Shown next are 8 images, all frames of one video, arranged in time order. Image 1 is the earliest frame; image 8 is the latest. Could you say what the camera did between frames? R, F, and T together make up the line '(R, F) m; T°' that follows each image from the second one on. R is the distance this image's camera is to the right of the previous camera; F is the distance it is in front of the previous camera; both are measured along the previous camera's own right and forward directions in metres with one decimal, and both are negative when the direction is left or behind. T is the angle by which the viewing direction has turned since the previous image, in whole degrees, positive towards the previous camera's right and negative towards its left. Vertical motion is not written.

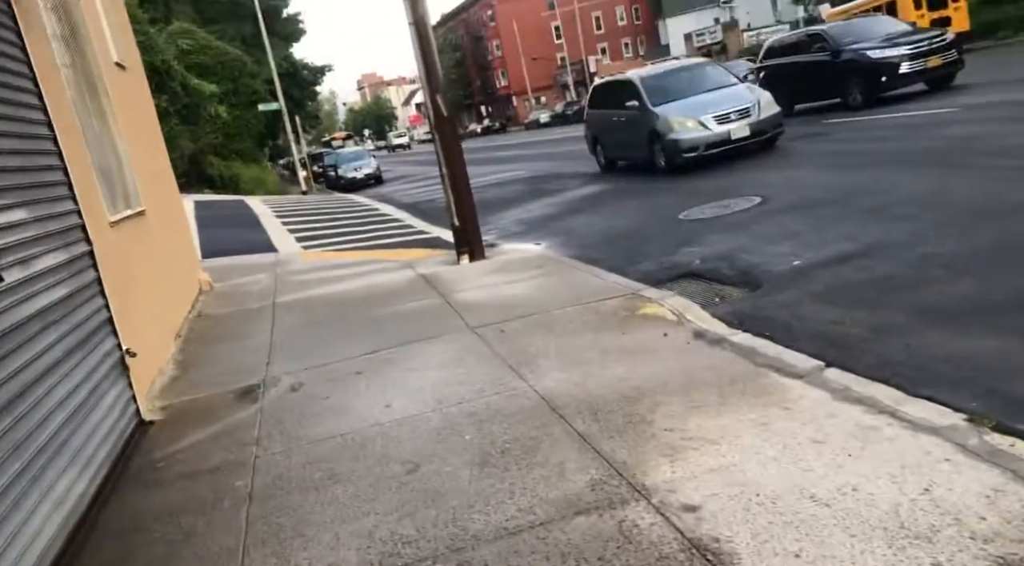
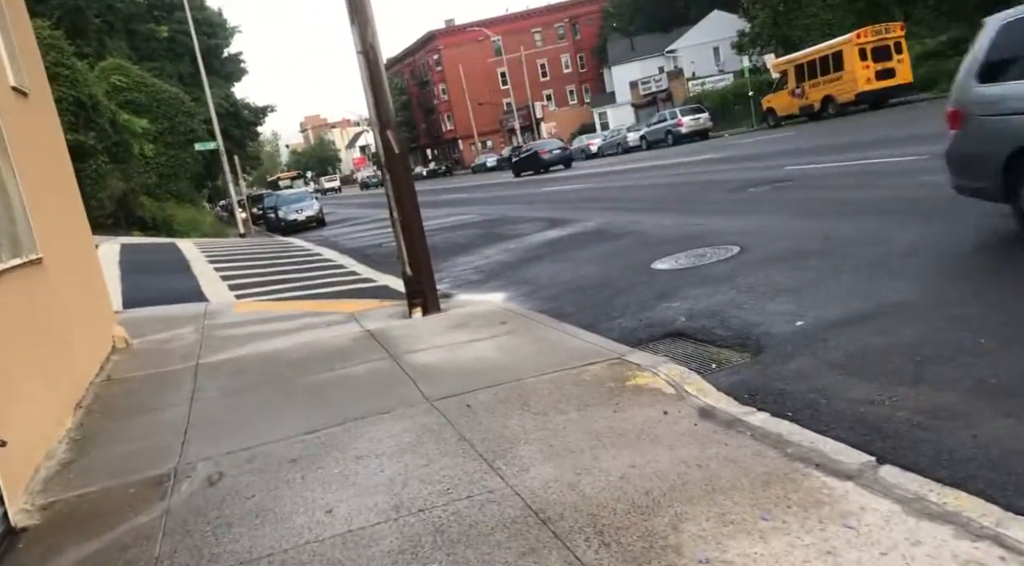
(-0.2, +1.2) m; +3°
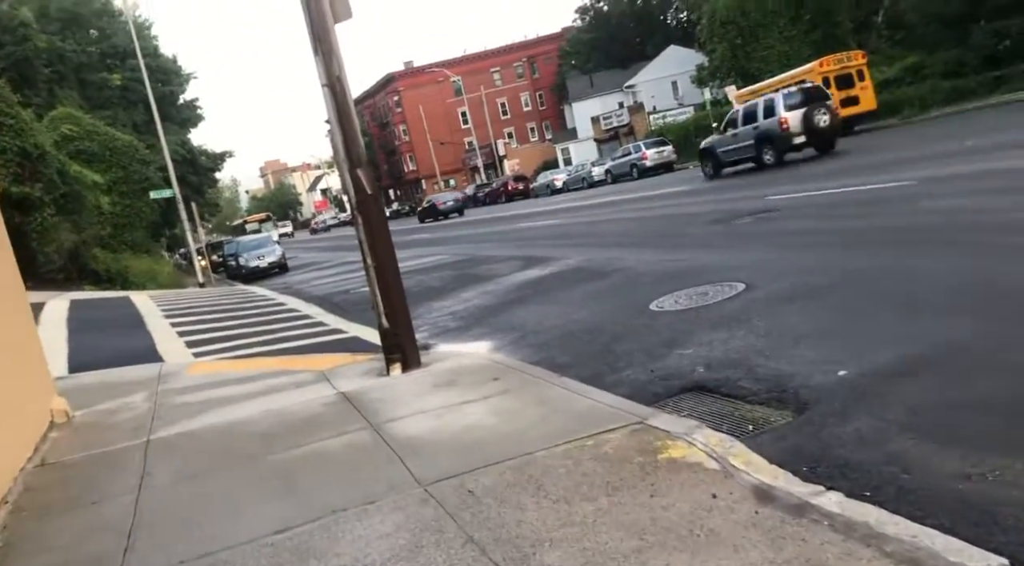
(-0.2, +1.0) m; +2°
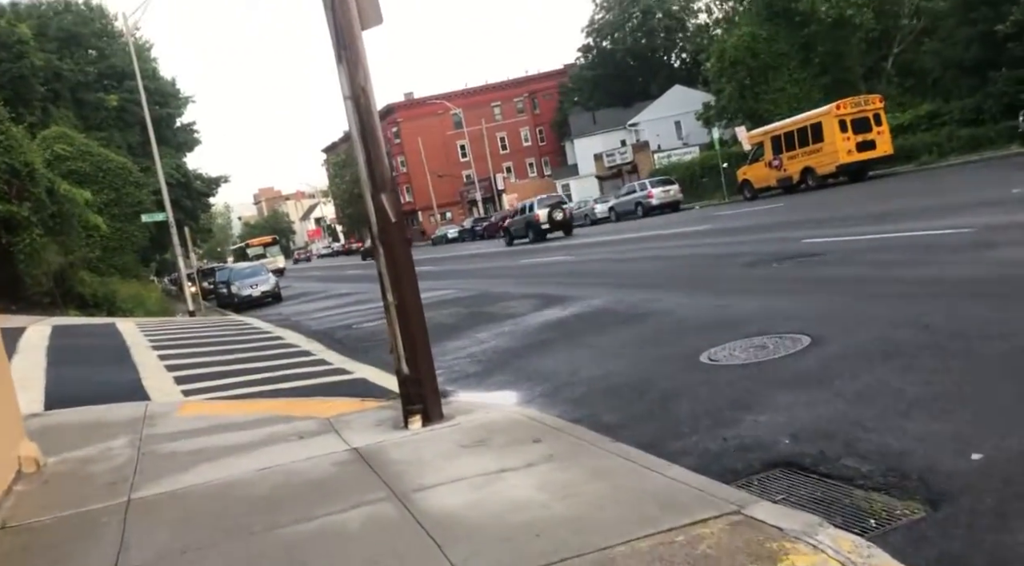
(-0.4, +1.1) m; +1°
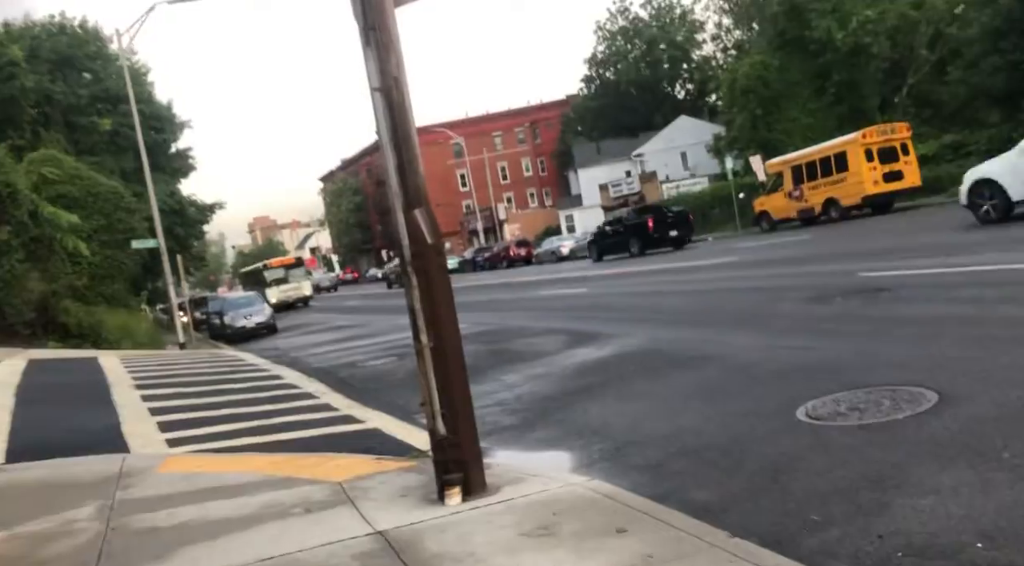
(-0.5, +1.6) m; 0°
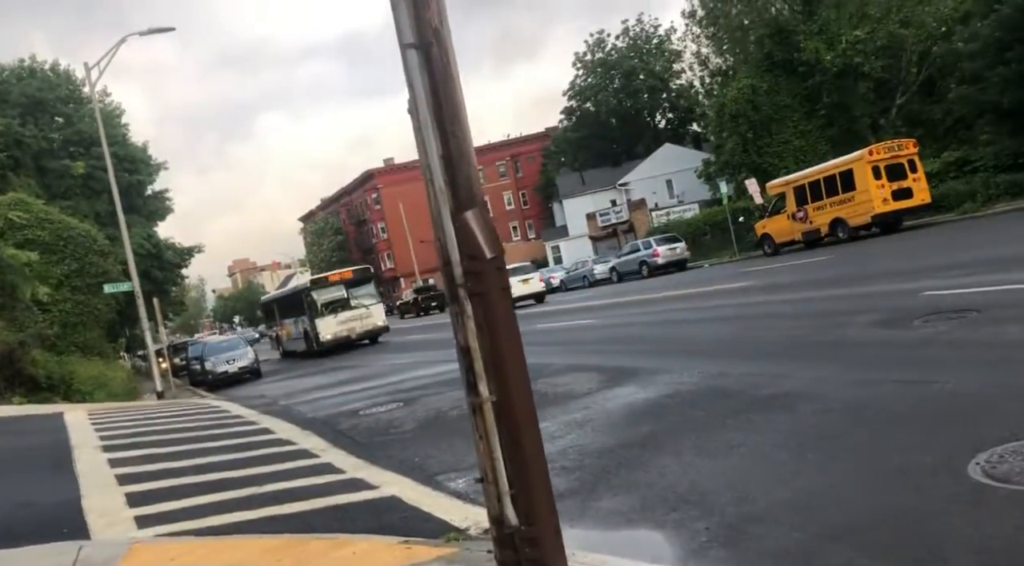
(-0.6, +1.9) m; +1°
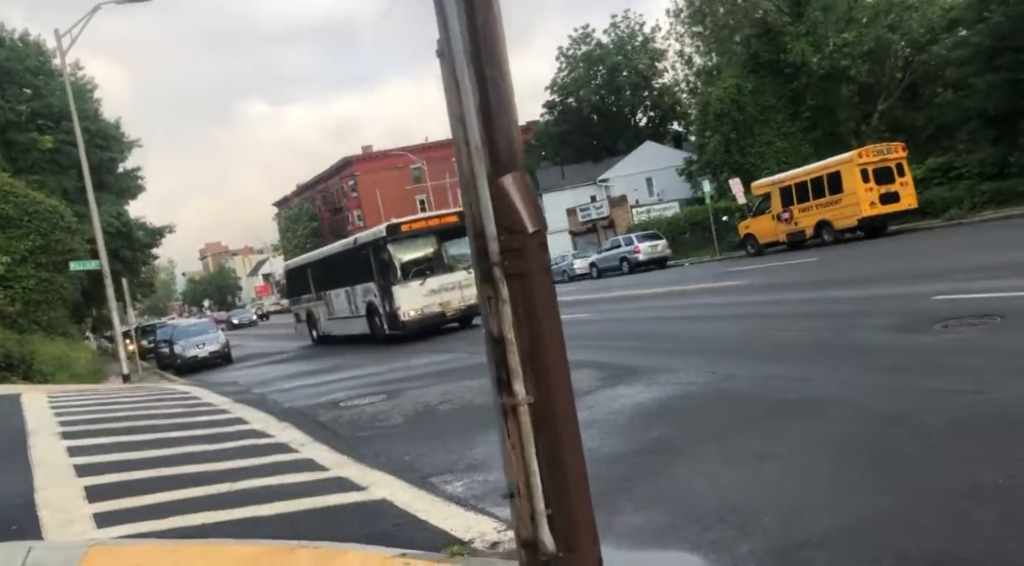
(-0.3, +0.8) m; +2°
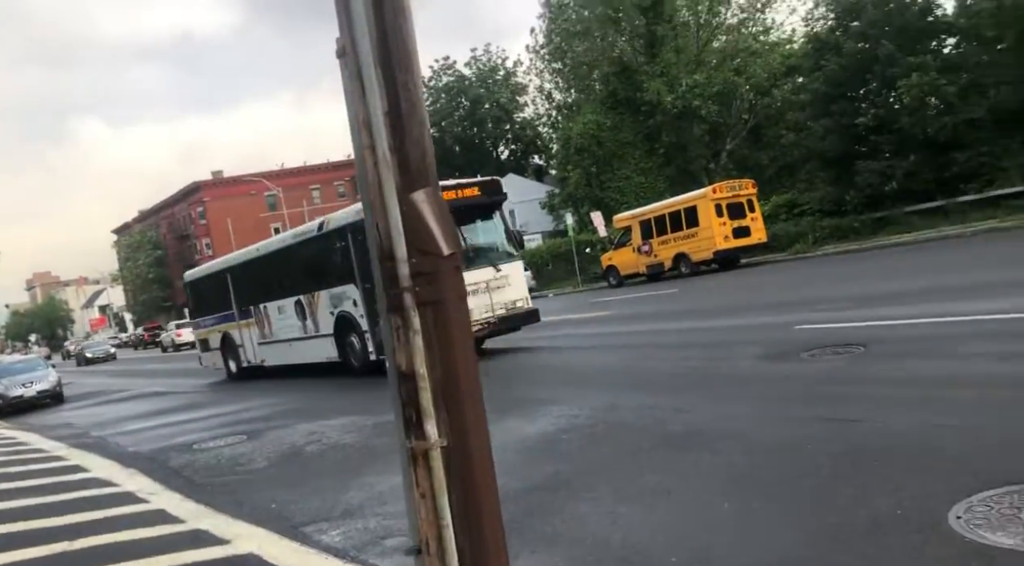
(-0.2, +0.5) m; +9°
